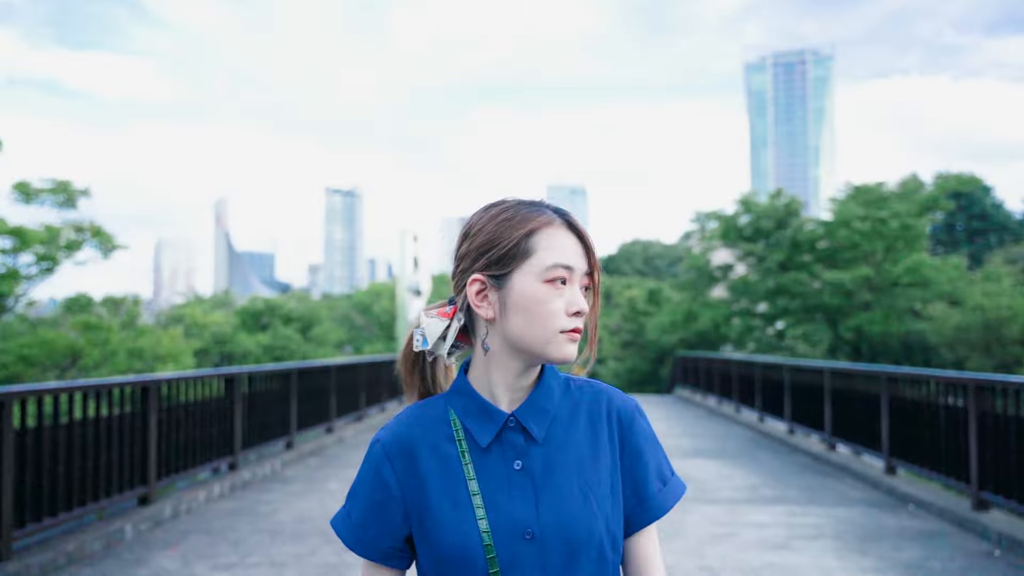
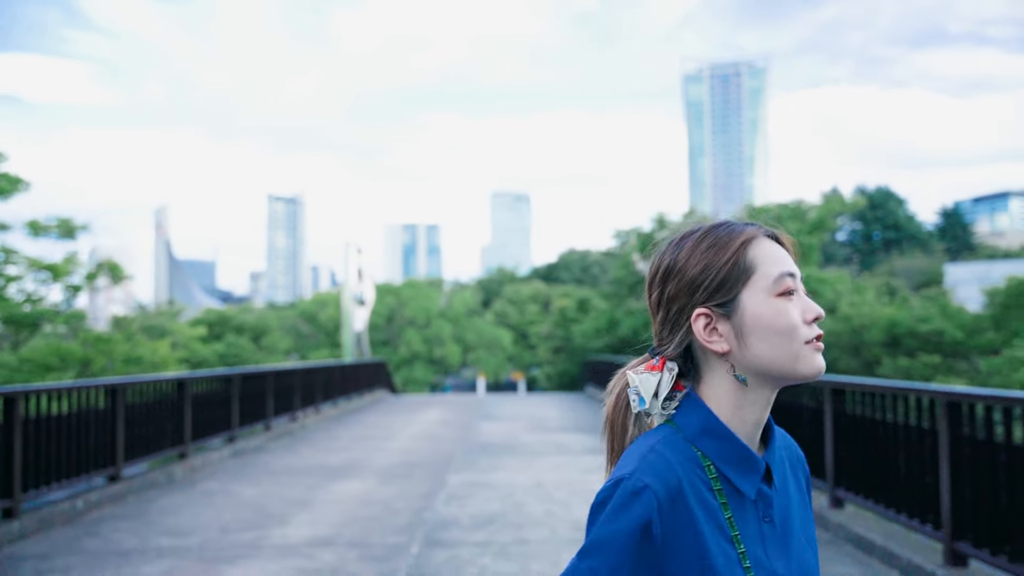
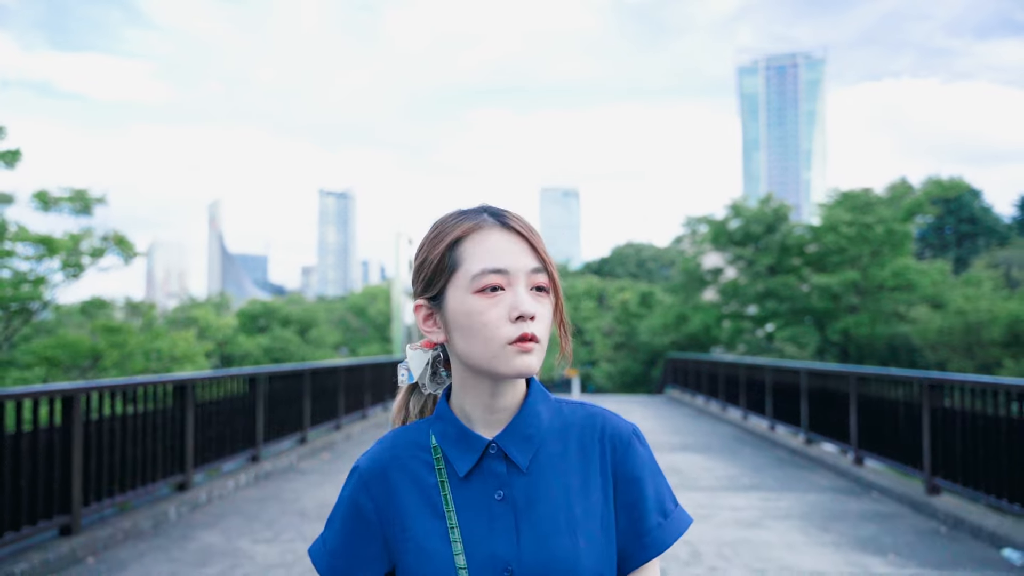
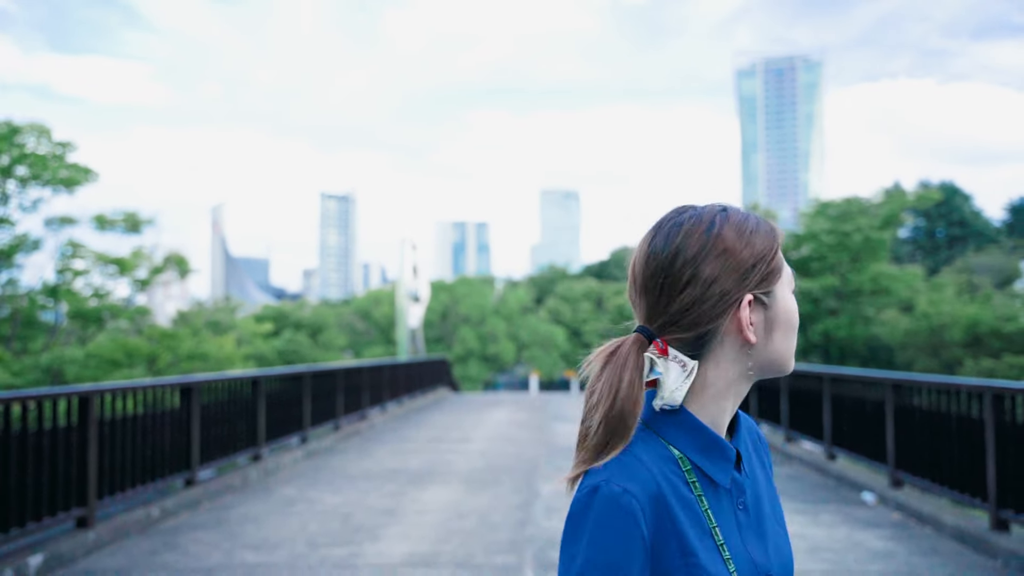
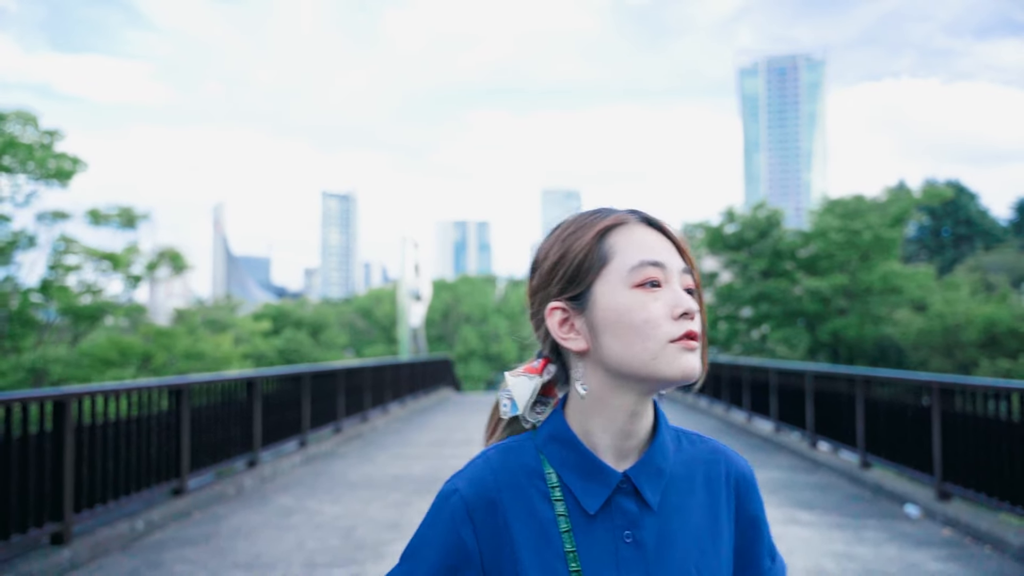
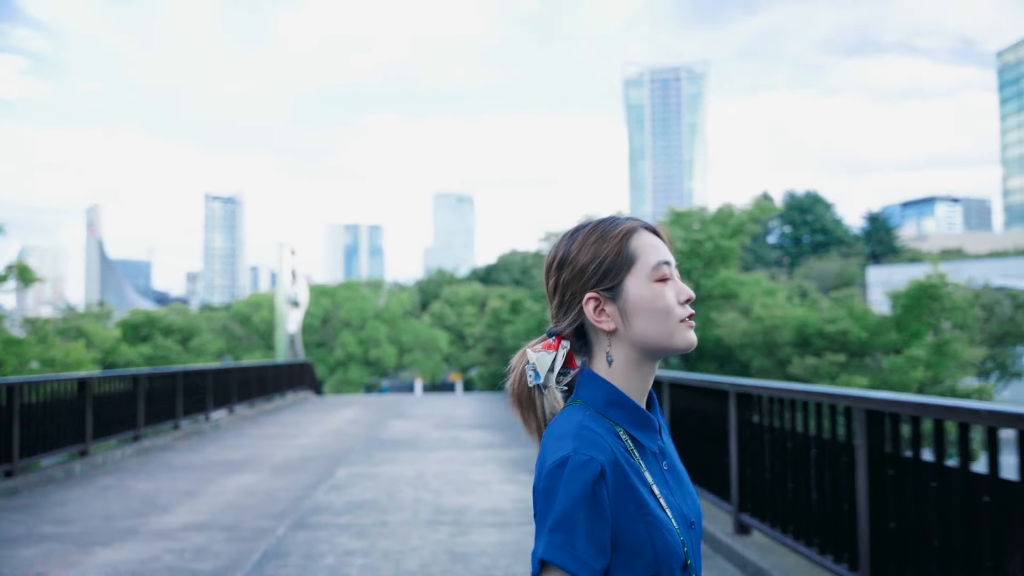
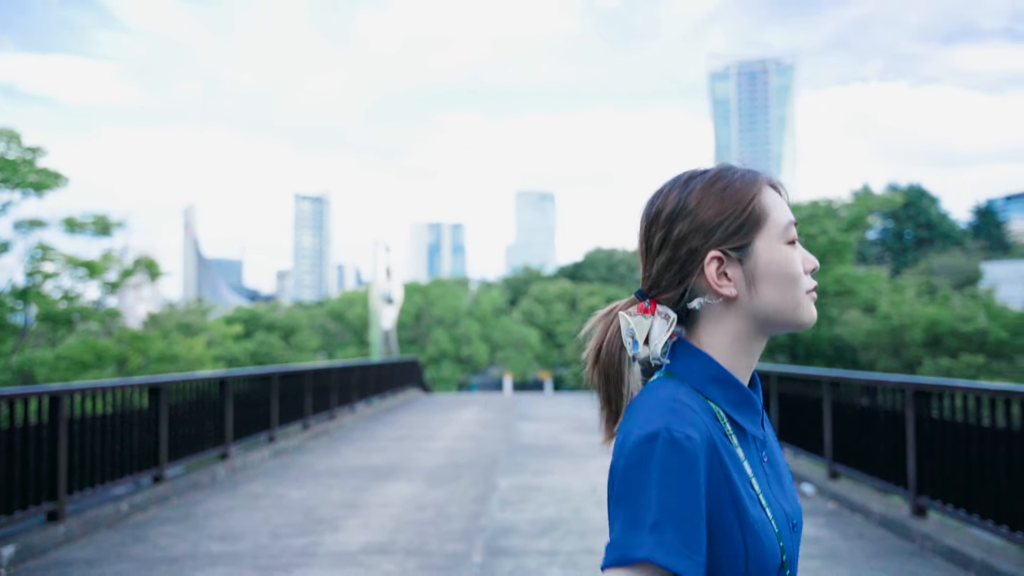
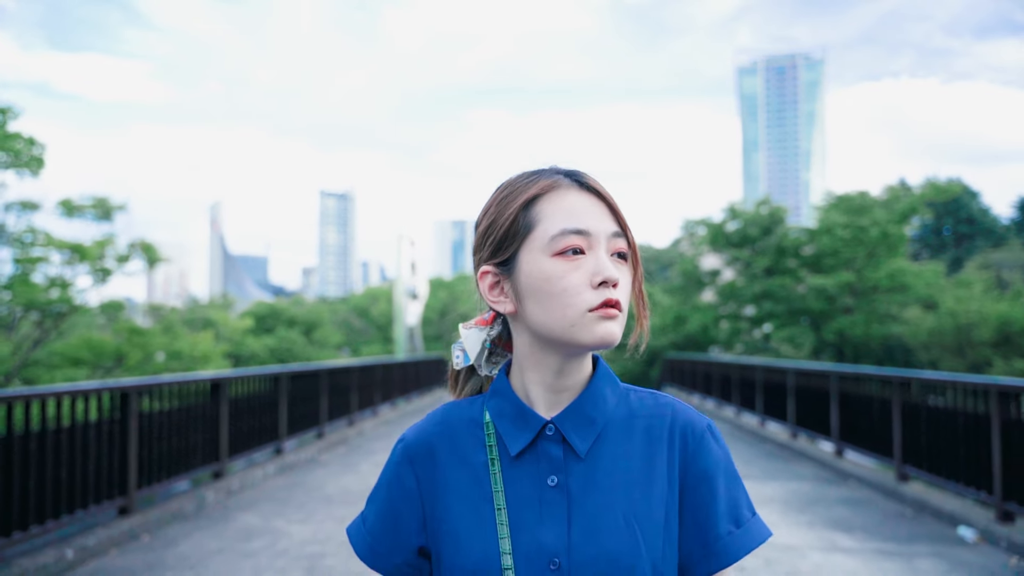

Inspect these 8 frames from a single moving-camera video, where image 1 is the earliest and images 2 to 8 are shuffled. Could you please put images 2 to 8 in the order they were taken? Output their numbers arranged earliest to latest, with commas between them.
3, 8, 5, 4, 7, 2, 6
